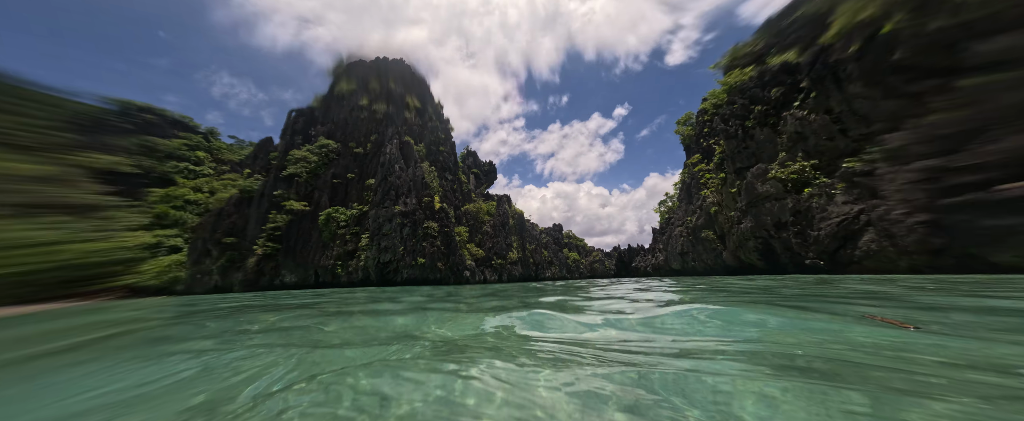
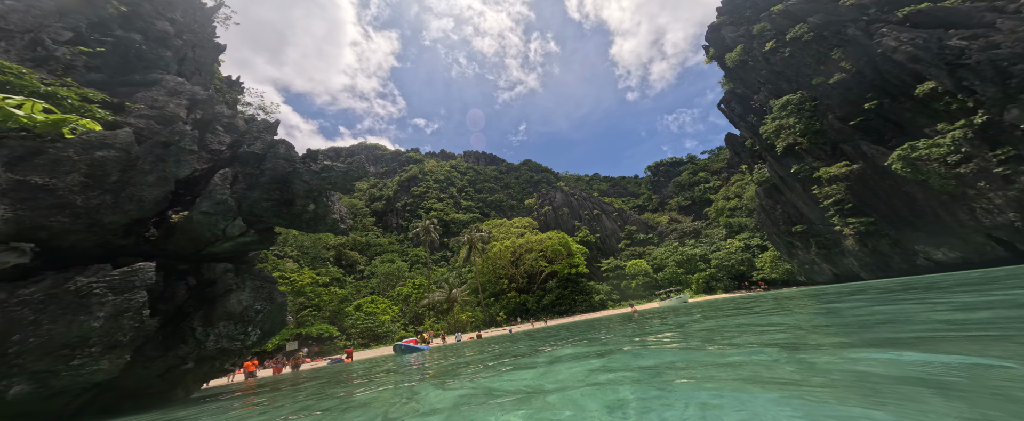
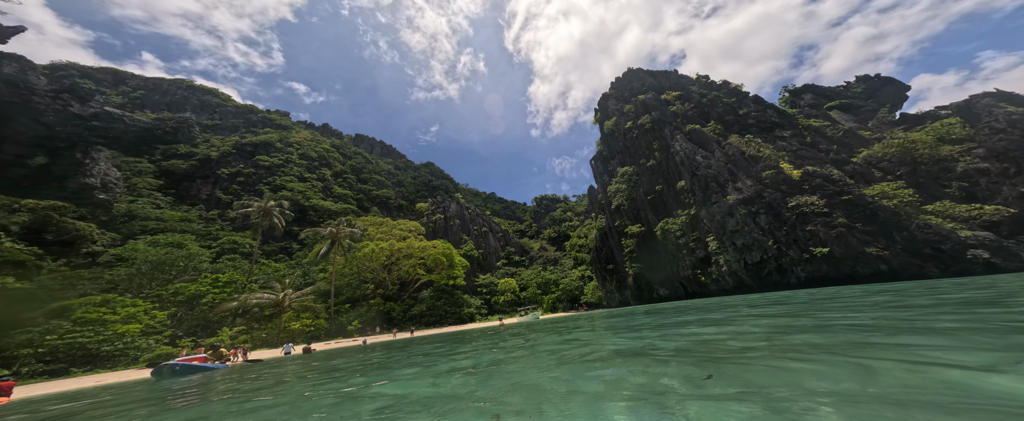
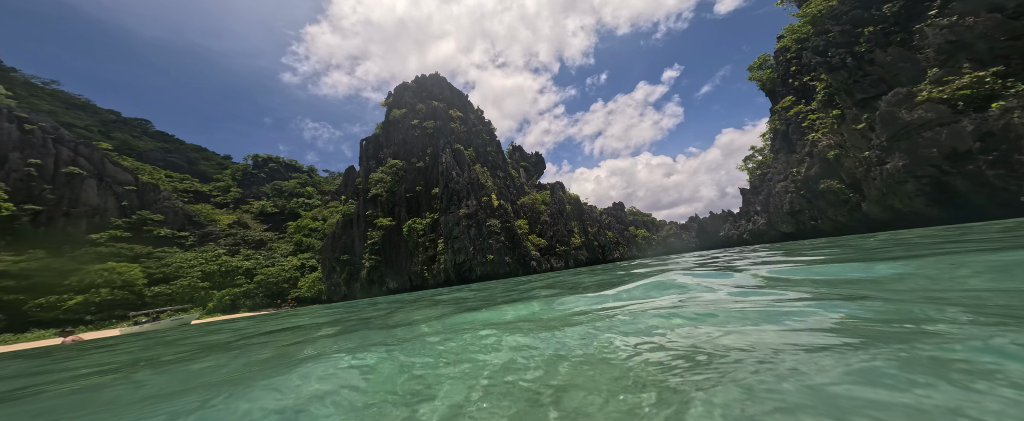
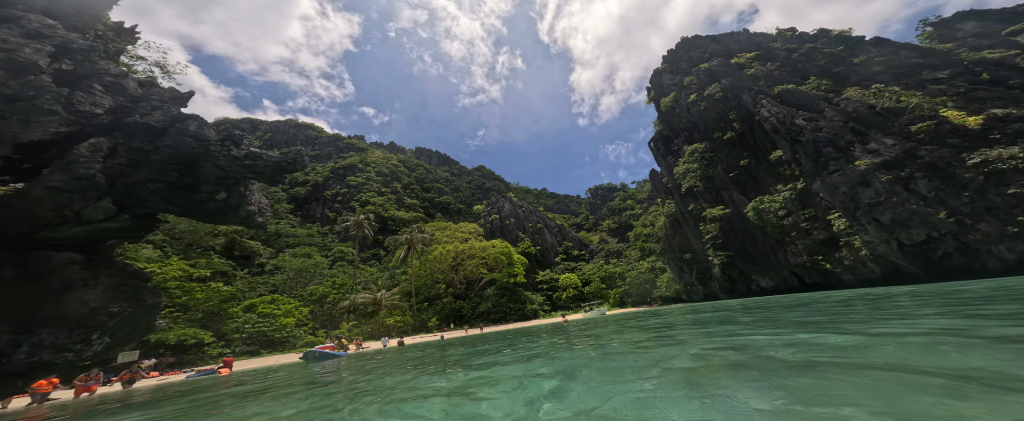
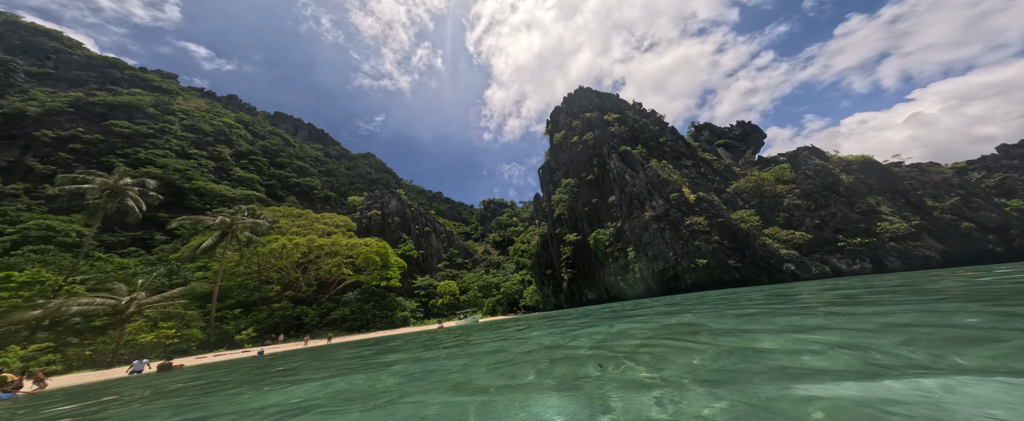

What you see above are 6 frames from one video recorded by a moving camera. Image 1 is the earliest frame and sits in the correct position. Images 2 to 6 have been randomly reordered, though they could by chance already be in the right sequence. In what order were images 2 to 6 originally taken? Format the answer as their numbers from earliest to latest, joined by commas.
4, 6, 3, 5, 2
